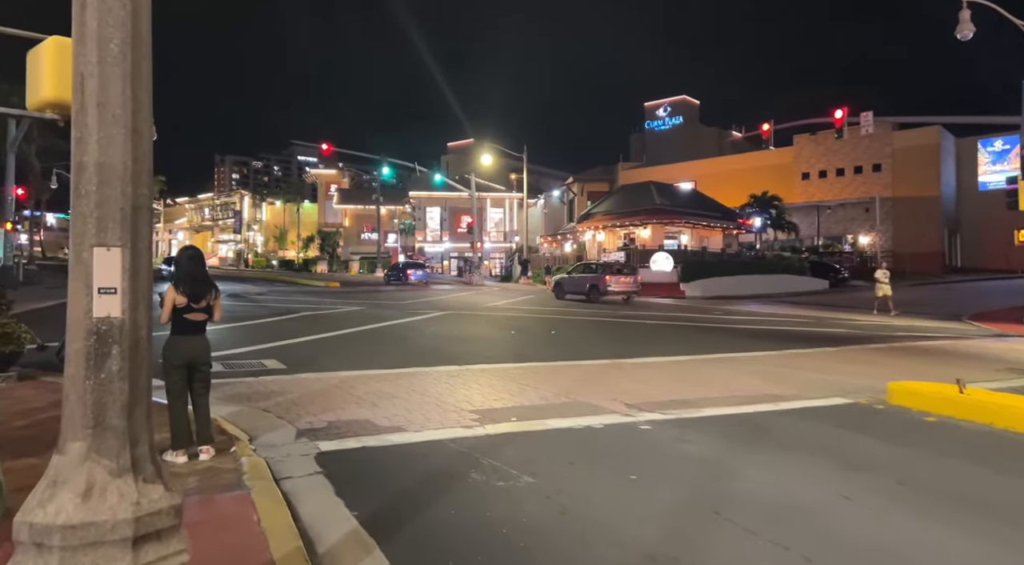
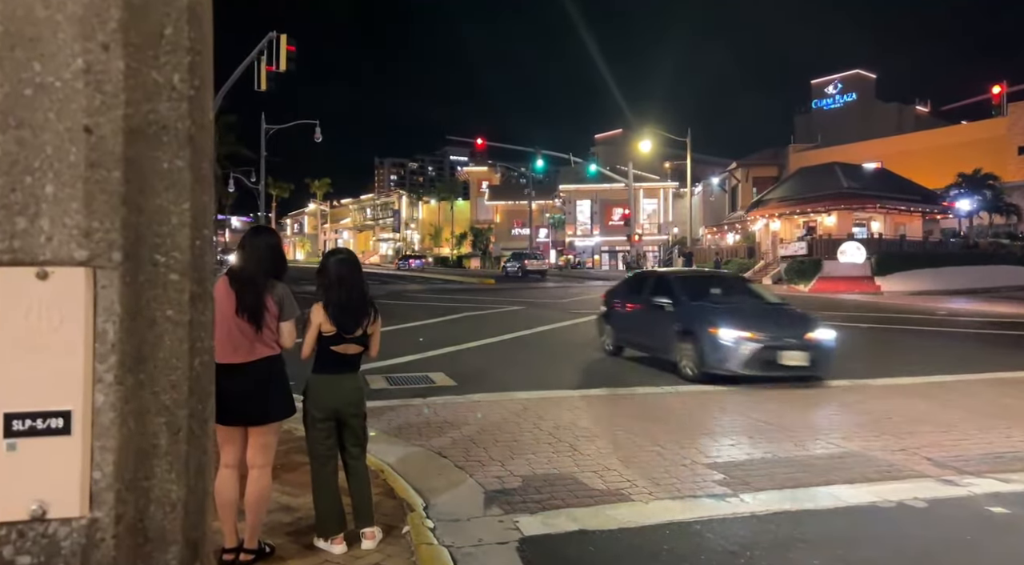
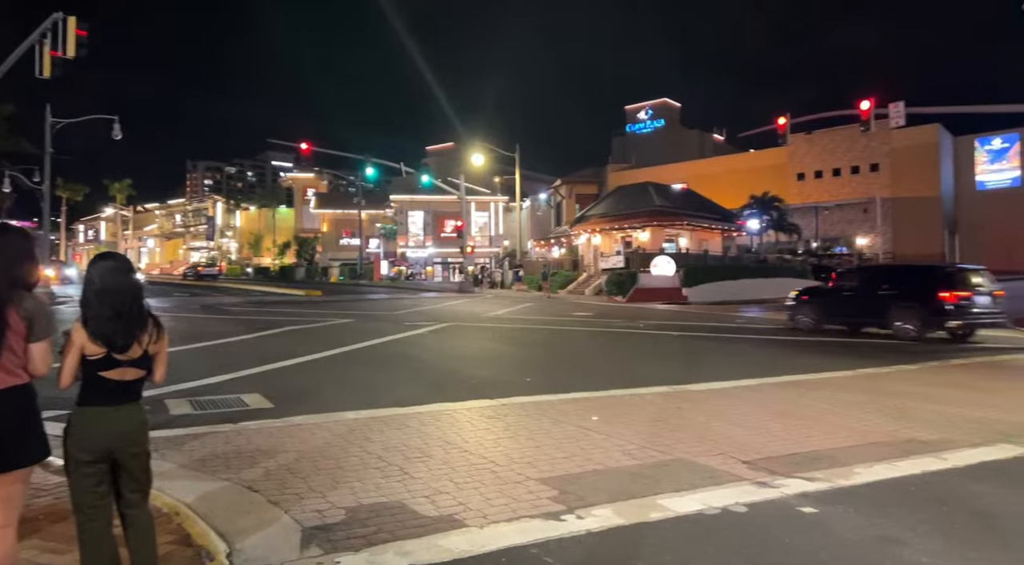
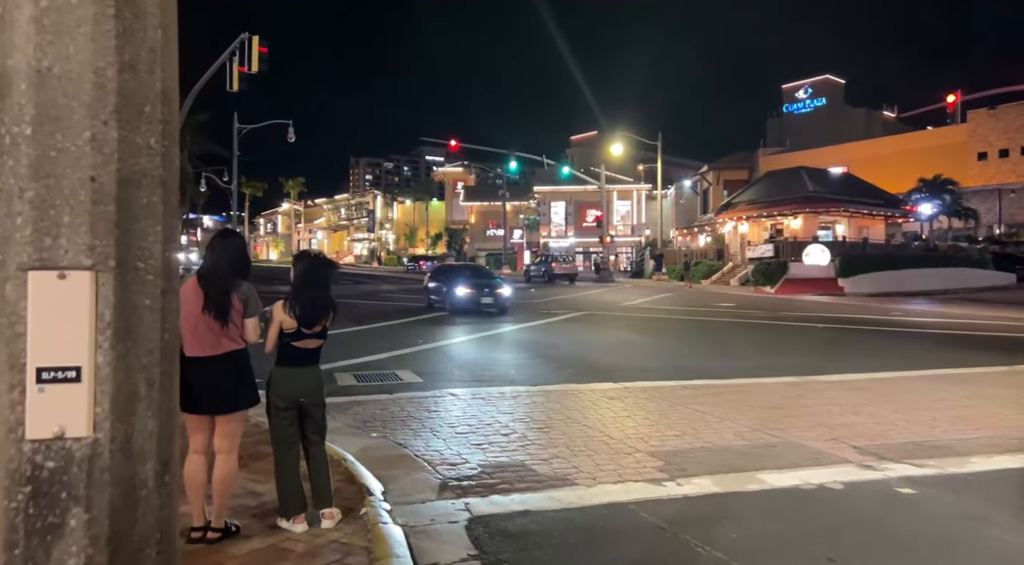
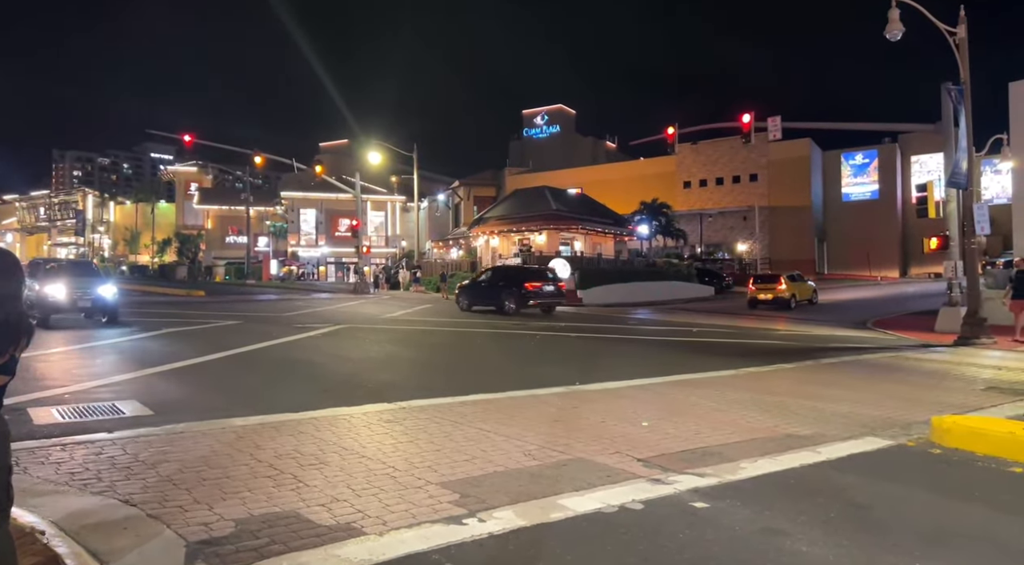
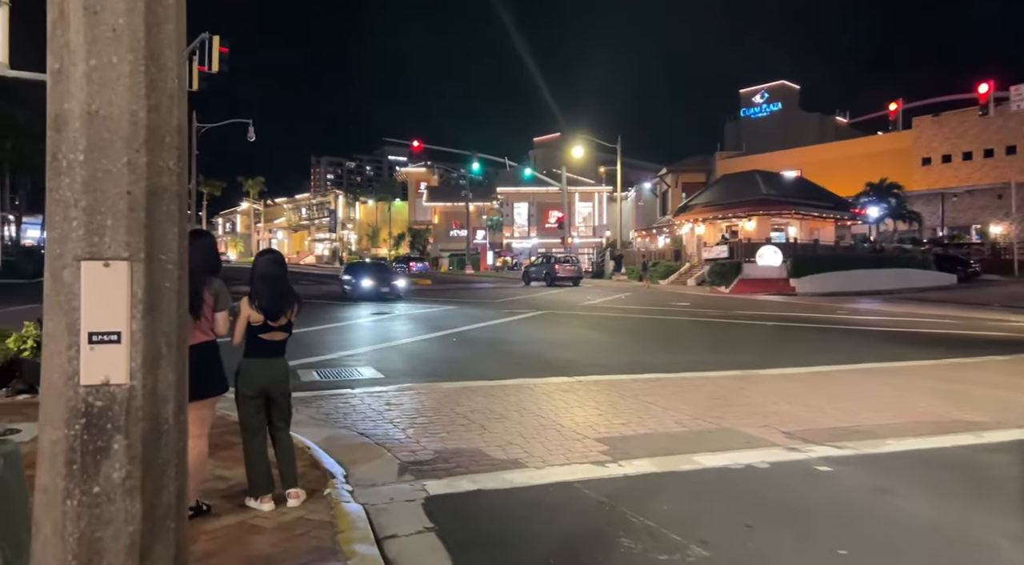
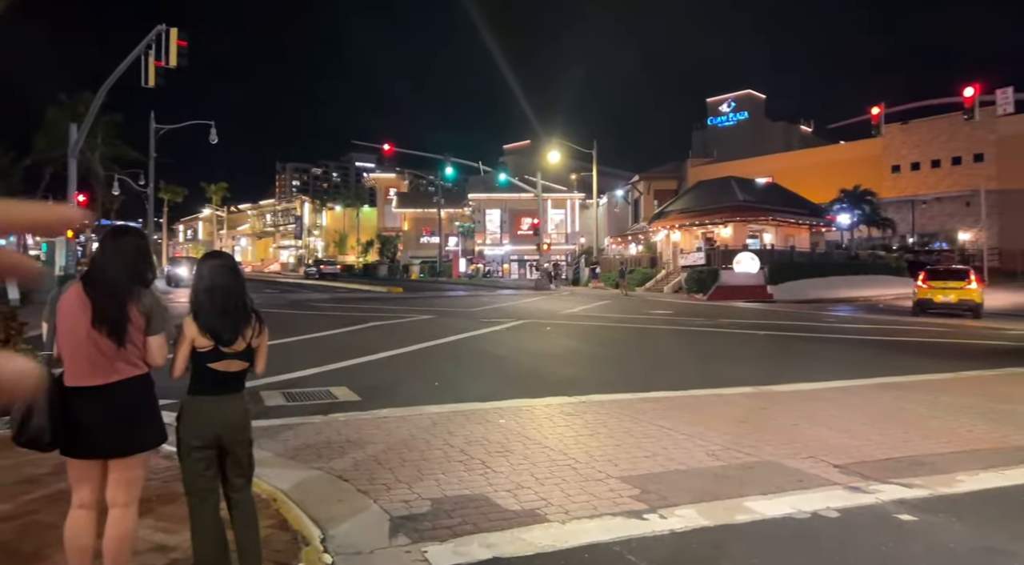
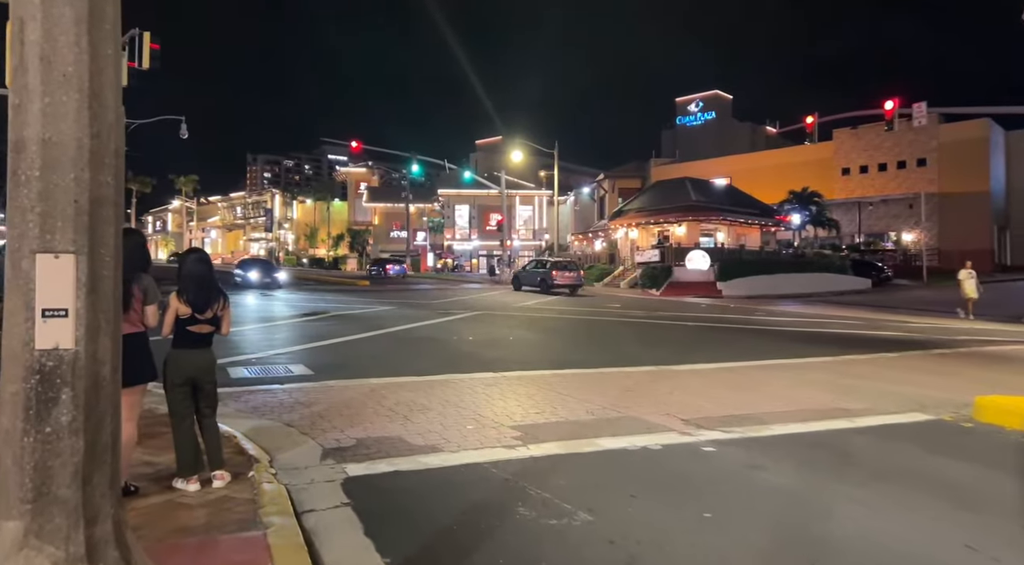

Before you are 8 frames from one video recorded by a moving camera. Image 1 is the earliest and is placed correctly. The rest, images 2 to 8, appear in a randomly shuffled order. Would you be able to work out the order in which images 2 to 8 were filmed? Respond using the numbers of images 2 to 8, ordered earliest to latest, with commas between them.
8, 6, 4, 2, 7, 3, 5
